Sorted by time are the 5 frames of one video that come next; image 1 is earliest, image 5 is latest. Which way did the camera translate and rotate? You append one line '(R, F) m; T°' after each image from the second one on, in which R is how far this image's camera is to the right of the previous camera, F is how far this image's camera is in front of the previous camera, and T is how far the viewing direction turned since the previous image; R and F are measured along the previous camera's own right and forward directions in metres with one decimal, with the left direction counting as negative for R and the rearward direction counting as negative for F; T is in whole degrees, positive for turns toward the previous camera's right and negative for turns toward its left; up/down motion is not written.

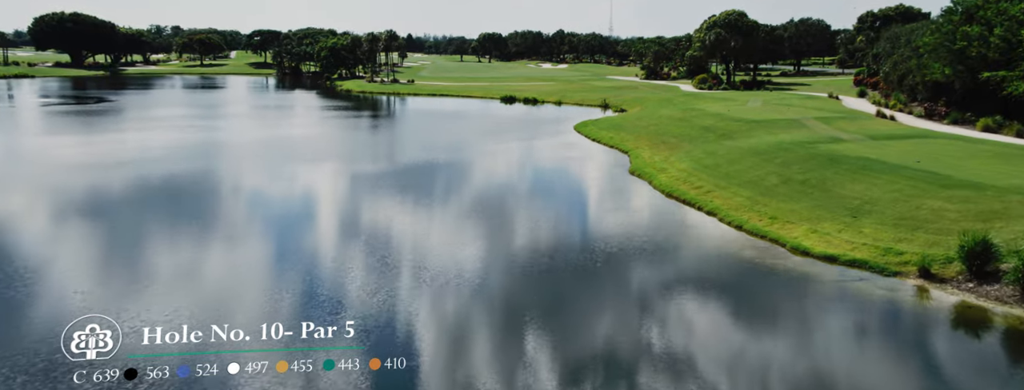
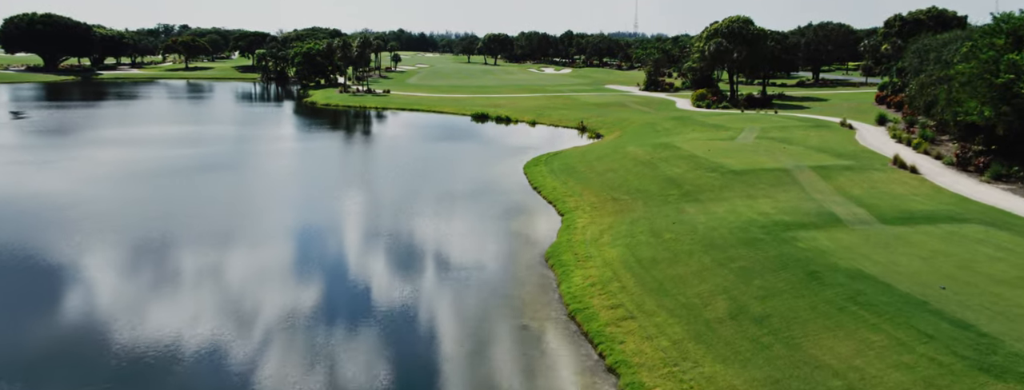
(+6.8, +11.1) m; -2°
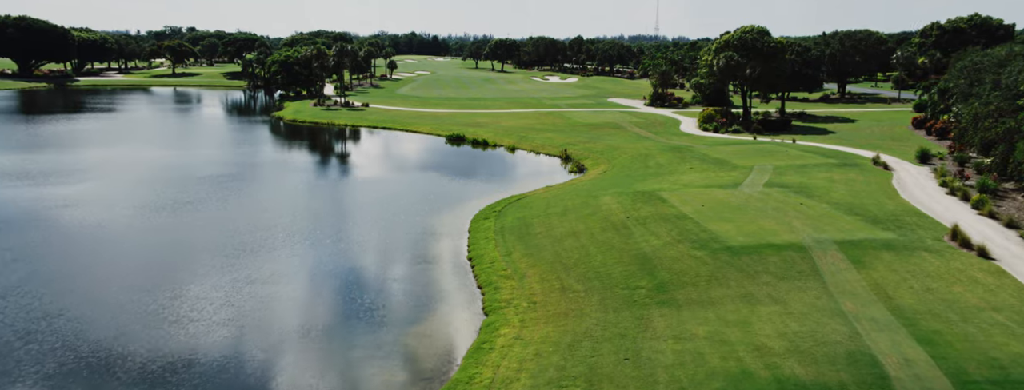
(+4.6, +10.8) m; -2°
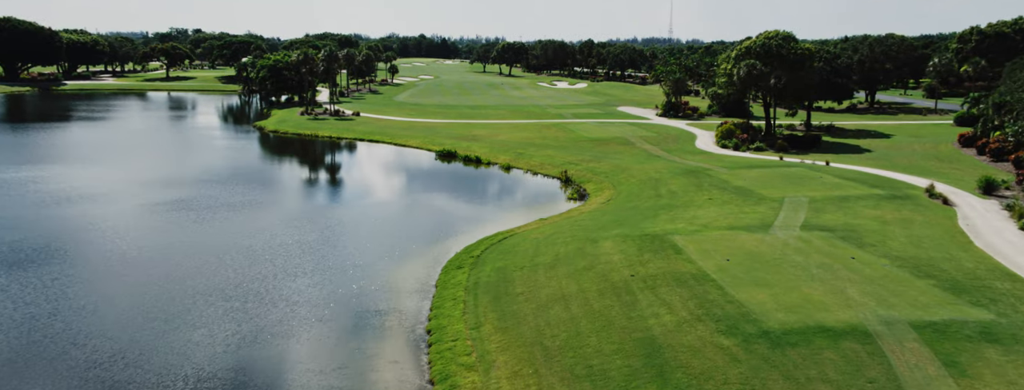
(+1.6, +7.7) m; -1°
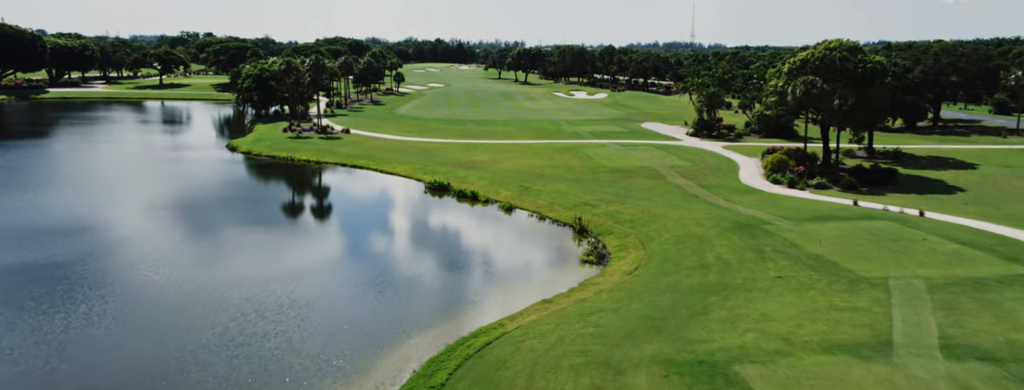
(+1.2, +12.2) m; -2°
